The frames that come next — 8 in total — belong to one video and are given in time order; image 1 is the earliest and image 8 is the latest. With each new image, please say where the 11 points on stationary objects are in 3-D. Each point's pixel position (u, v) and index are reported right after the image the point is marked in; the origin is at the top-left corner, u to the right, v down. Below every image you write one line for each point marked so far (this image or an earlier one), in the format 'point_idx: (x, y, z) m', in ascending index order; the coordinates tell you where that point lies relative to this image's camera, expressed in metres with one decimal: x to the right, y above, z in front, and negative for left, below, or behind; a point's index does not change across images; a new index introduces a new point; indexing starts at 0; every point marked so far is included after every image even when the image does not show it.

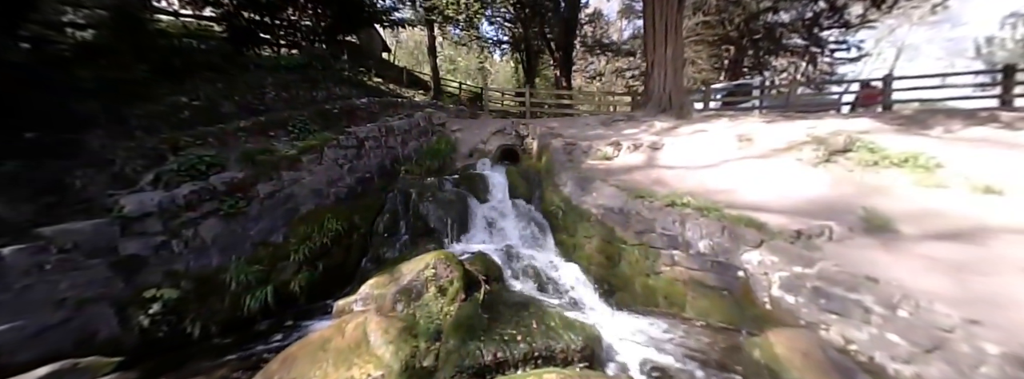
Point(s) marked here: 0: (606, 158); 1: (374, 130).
0: (+1.5, +0.5, +5.6) m
1: (-2.1, +0.8, +5.1) m
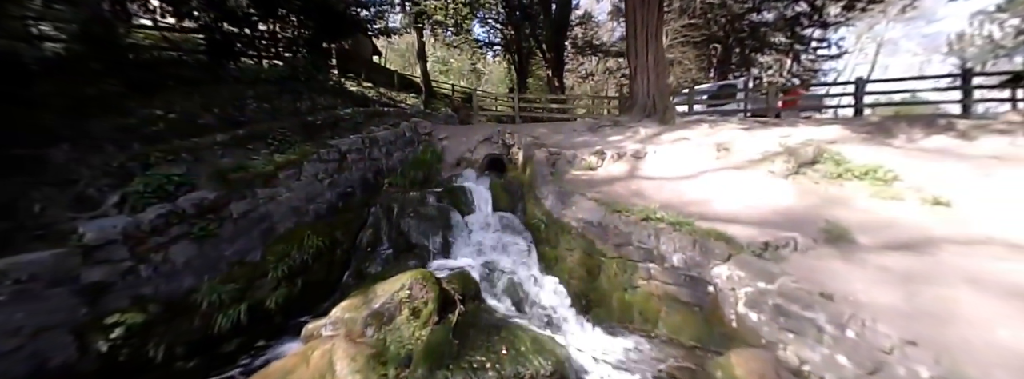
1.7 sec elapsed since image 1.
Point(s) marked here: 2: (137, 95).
0: (+1.3, +0.4, +5.7) m
1: (-2.3, +0.6, +5.1) m
2: (-4.5, +1.2, +4.2) m
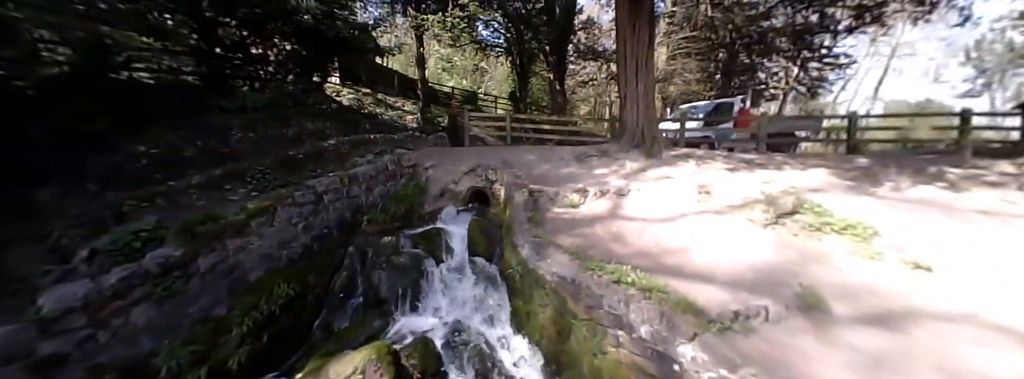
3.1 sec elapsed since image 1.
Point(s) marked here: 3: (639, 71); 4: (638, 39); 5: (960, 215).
0: (+1.0, -0.3, +5.6) m
1: (-2.6, +0.1, +5.1) m
2: (-4.8, +0.7, +4.2) m
3: (+2.9, +2.5, +7.7) m
4: (+2.8, +3.2, +7.6) m
5: (+5.7, -0.3, +4.5) m
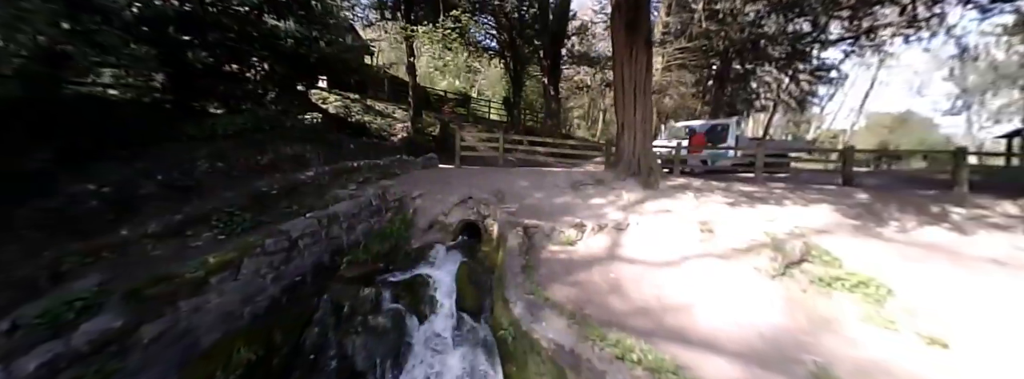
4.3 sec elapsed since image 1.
0: (+0.9, -0.8, +5.3) m
1: (-2.7, -0.4, +4.7) m
2: (-4.8, +0.2, +3.7) m
3: (+2.7, +1.9, +7.5) m
4: (+2.6, +2.6, +7.4) m
5: (+5.6, -0.9, +4.3) m
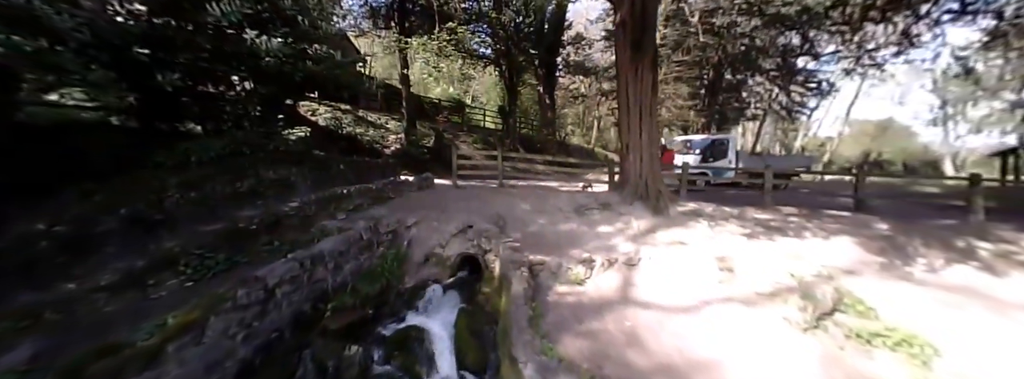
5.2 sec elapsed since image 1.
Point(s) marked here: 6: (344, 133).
0: (+0.9, -1.3, +4.9) m
1: (-2.6, -0.9, +4.2) m
2: (-4.8, -0.2, +3.2) m
3: (+2.7, +1.4, +7.1) m
4: (+2.6, +2.1, +7.0) m
5: (+5.7, -1.4, +3.9) m
6: (-6.9, +2.3, +14.3) m
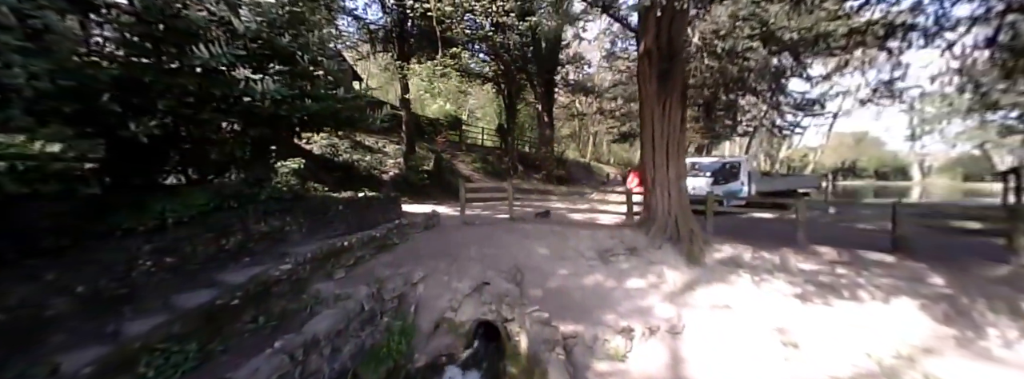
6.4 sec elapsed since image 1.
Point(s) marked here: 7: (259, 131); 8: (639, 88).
0: (+1.3, -2.0, +4.2) m
1: (-2.2, -1.6, +3.5) m
2: (-4.4, -1.0, +2.5) m
3: (+3.0, +0.6, +6.6) m
4: (+2.9, +1.3, +6.5) m
5: (+6.0, -2.0, +3.3) m
6: (-6.7, +1.1, +13.6) m
7: (-4.3, +1.0, +6.0) m
8: (+2.5, +2.0, +6.8) m
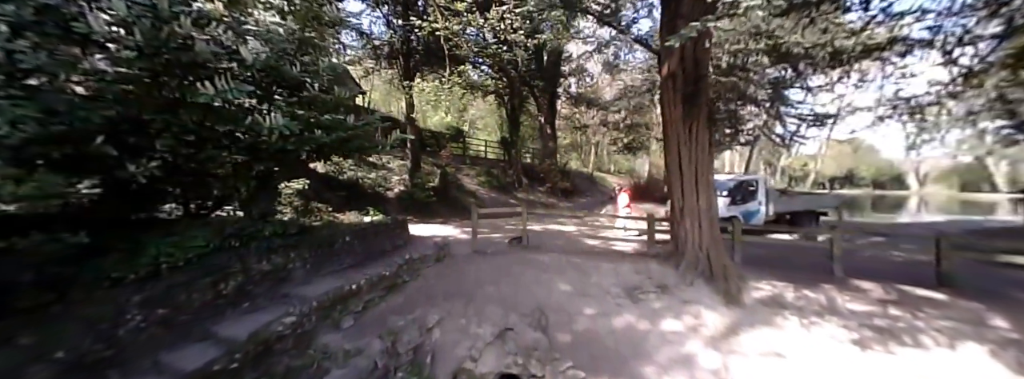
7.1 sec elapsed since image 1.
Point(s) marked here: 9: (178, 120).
0: (+1.6, -2.5, +3.7) m
1: (-1.9, -2.2, +3.0) m
2: (-4.1, -1.5, +2.1) m
3: (+3.4, +0.1, +6.1) m
4: (+3.2, +0.8, +6.1) m
5: (+6.4, -2.5, +2.8) m
6: (-6.3, +0.3, +13.3) m
7: (-4.0, +0.5, +5.6) m
8: (+2.8, +1.4, +6.4) m
9: (-3.7, +0.7, +3.8) m
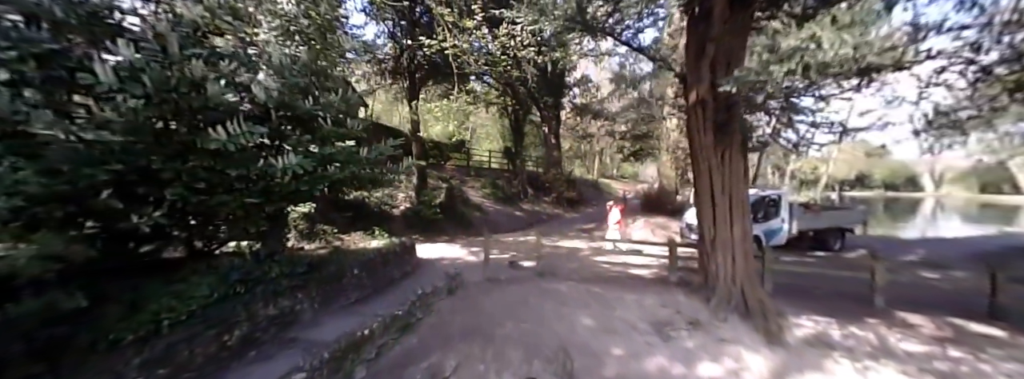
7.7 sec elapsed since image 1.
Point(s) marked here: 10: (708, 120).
0: (+2.0, -3.0, +3.3) m
1: (-1.6, -2.6, +2.6) m
2: (-3.8, -2.0, +1.8) m
3: (+3.7, -0.4, +5.8) m
4: (+3.6, +0.3, +5.7) m
5: (+6.7, -2.8, +2.4) m
6: (-5.9, -0.4, +13.0) m
7: (-3.7, -0.1, +5.3) m
8: (+3.1, +0.9, +6.0) m
9: (-3.4, +0.2, +3.5) m
10: (+3.2, +1.2, +5.8) m
